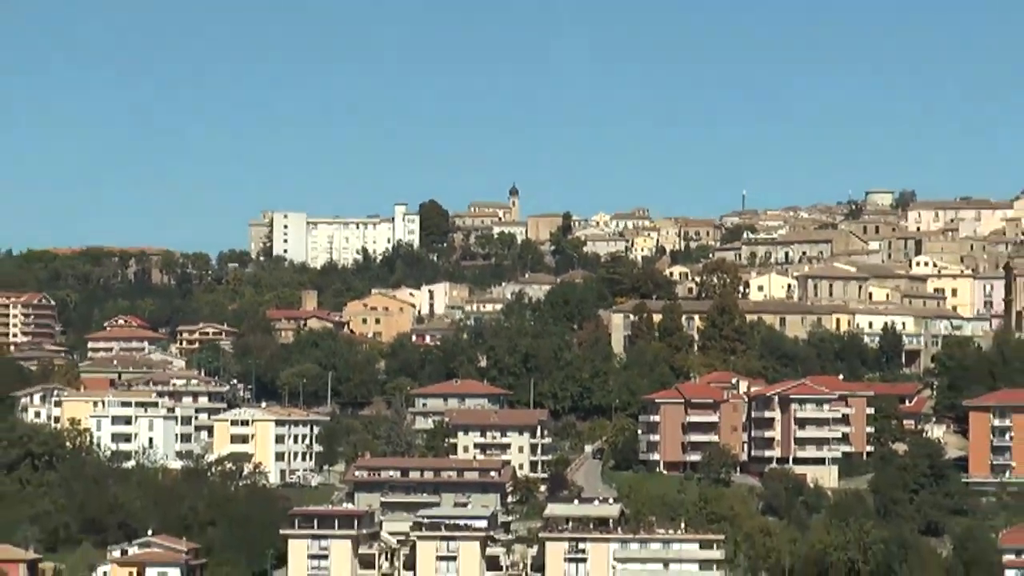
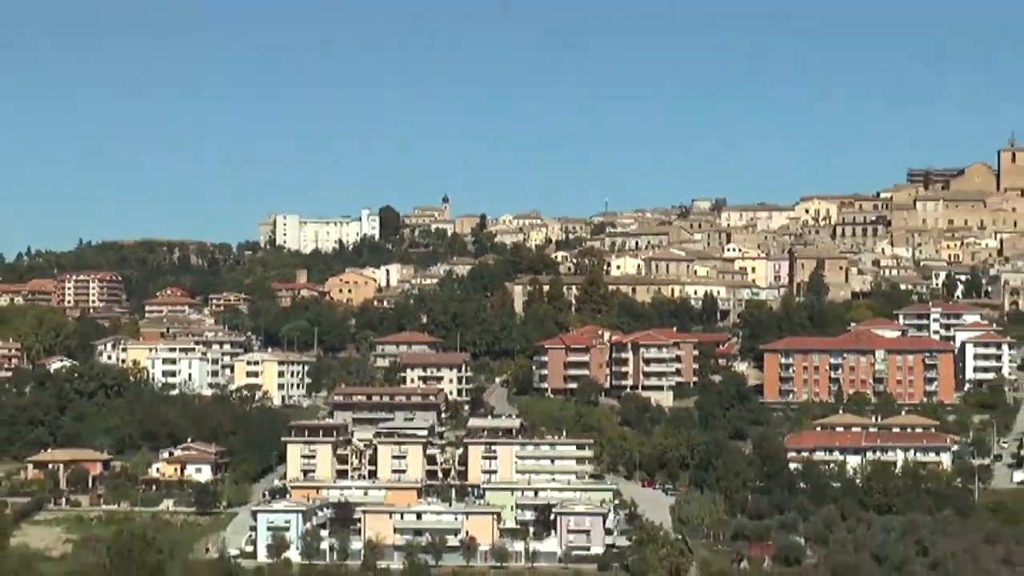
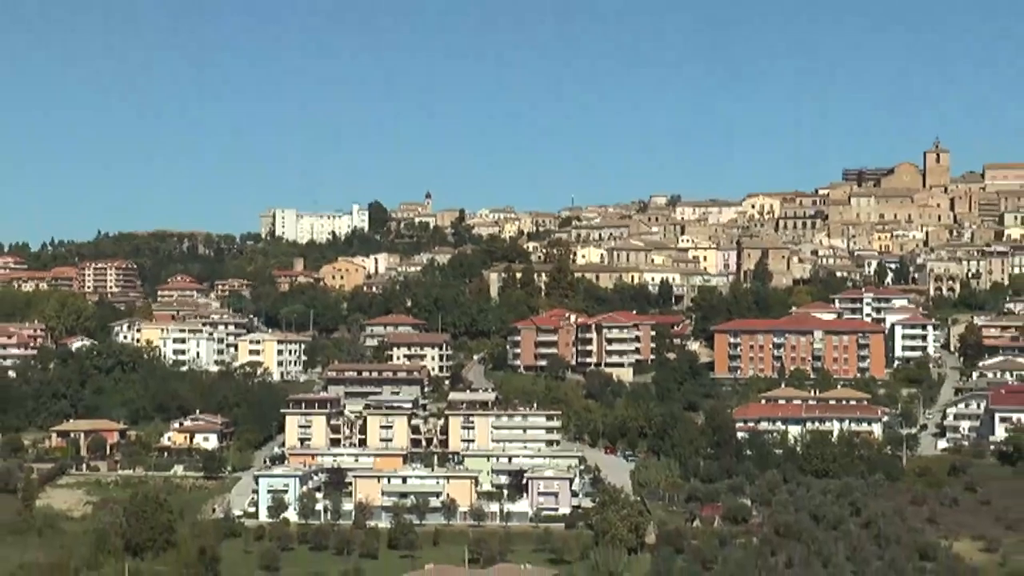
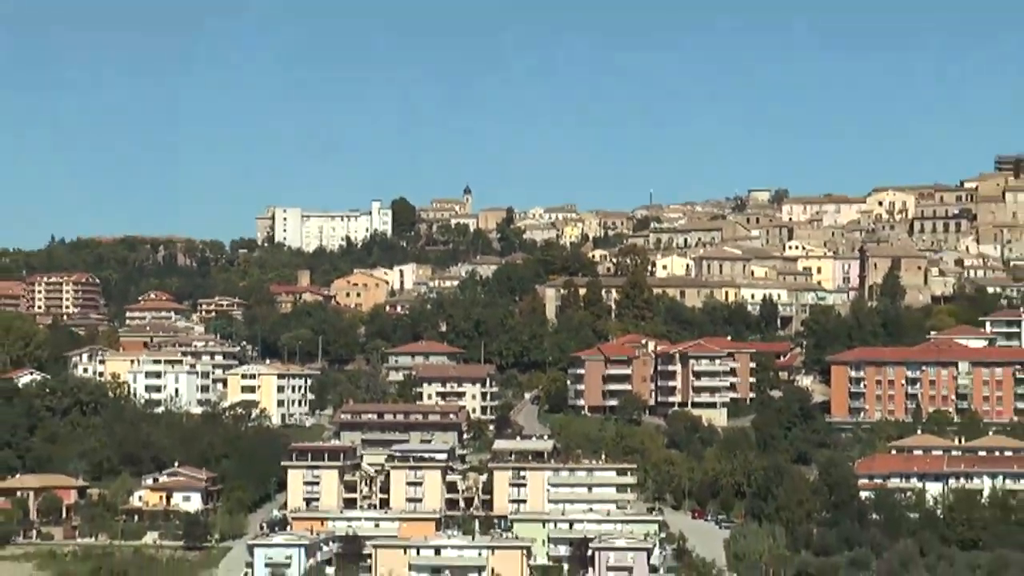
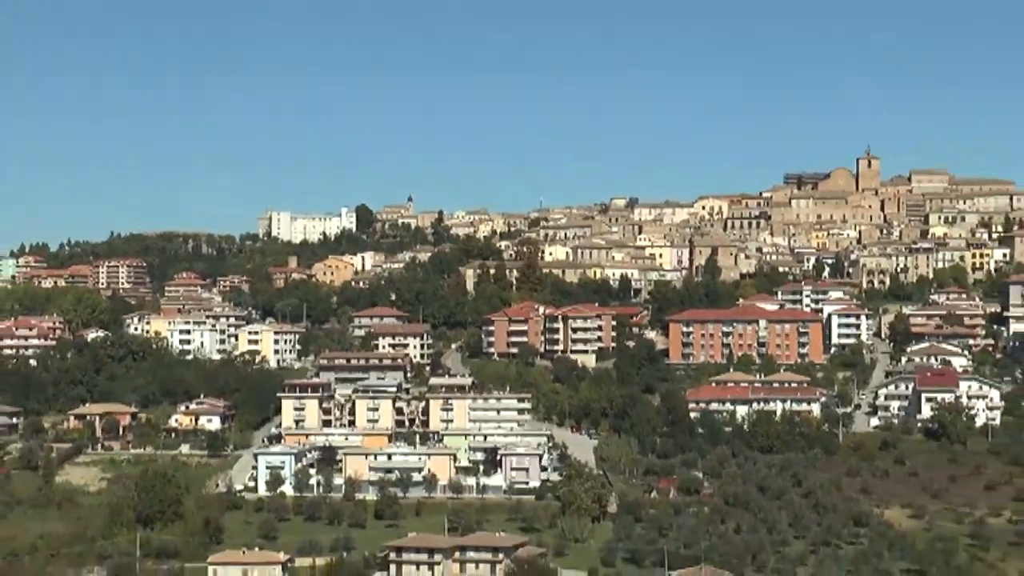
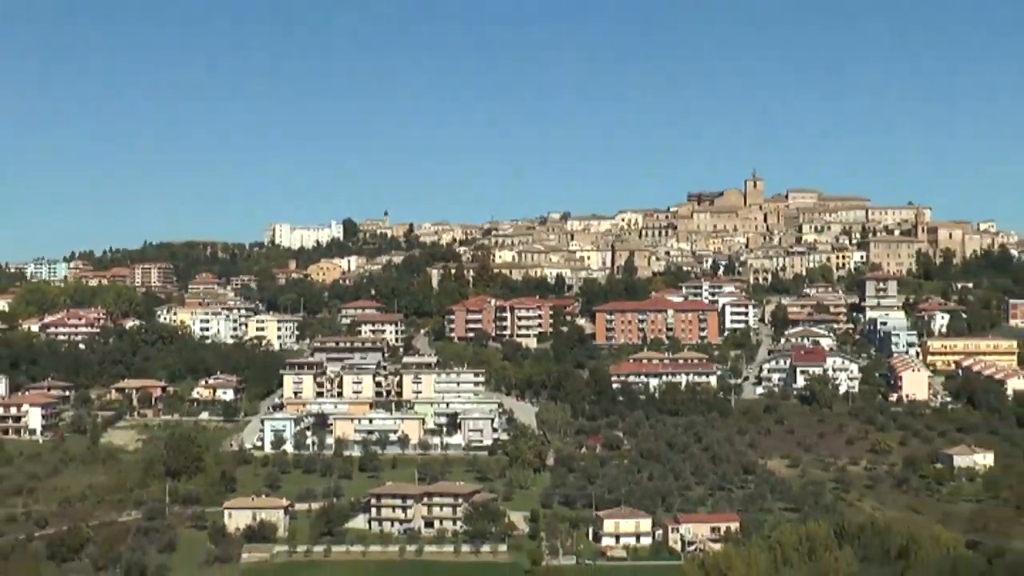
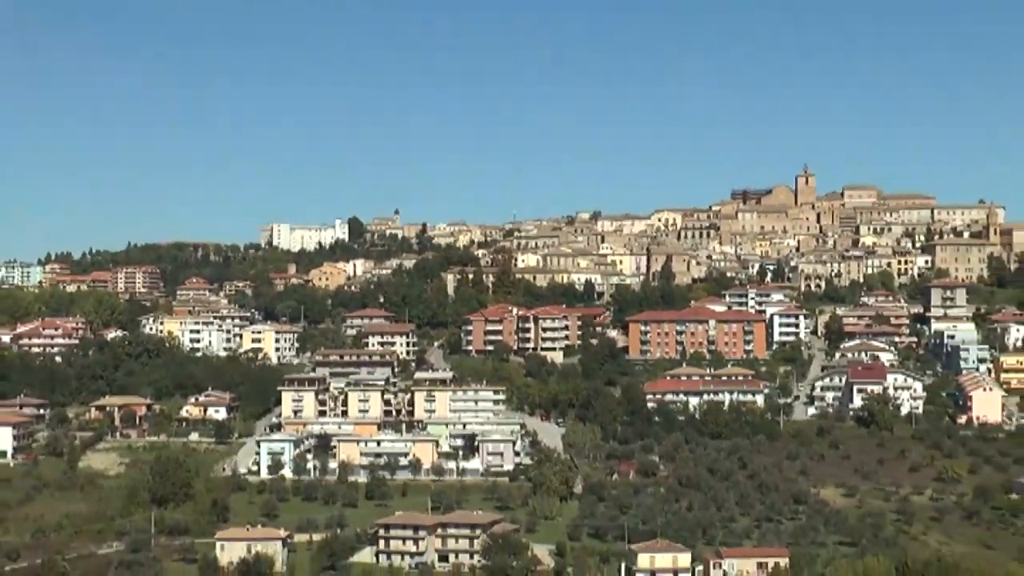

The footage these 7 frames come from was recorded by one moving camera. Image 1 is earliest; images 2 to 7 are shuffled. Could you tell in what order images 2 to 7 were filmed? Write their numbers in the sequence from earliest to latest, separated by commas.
4, 2, 3, 5, 7, 6
